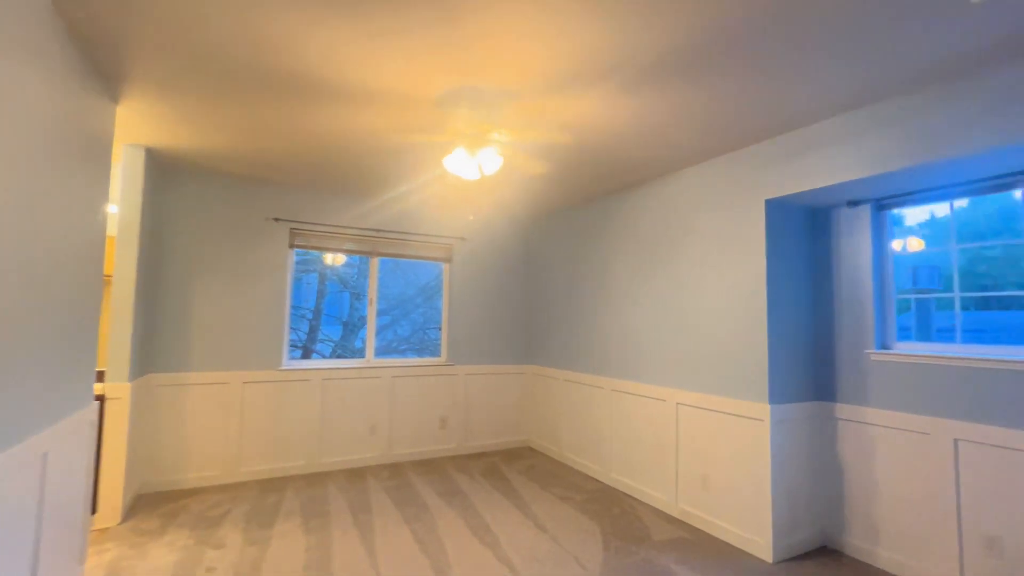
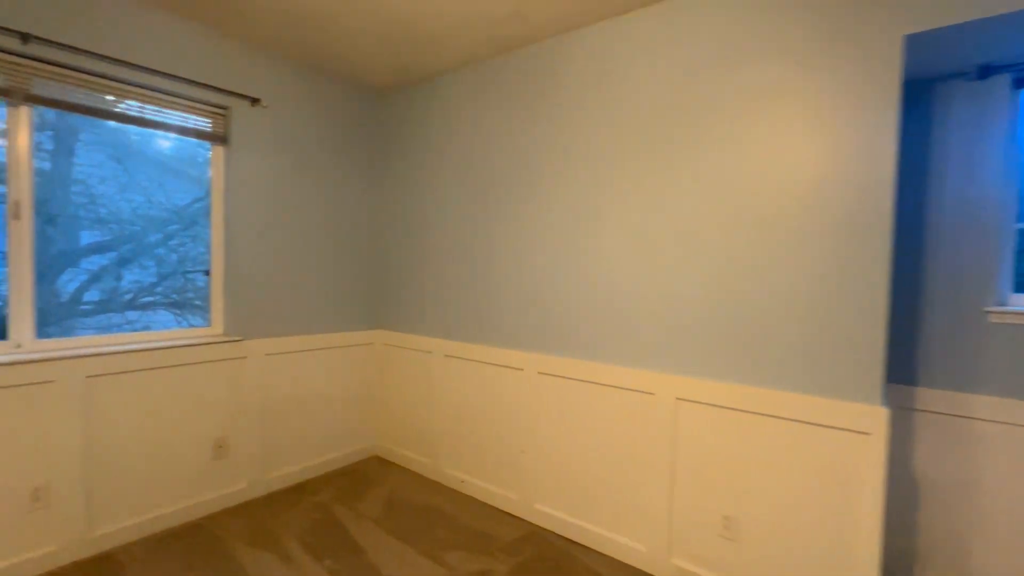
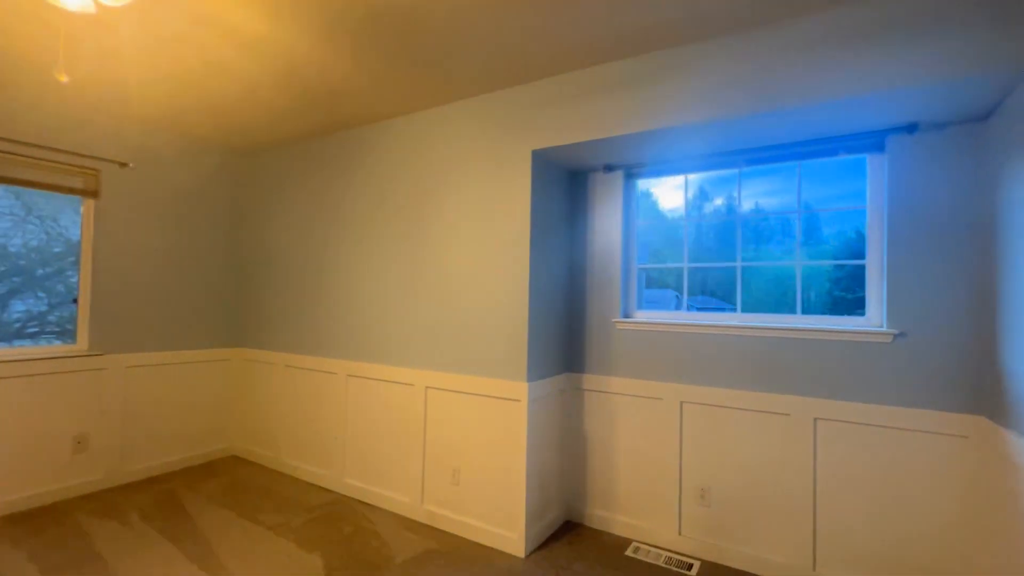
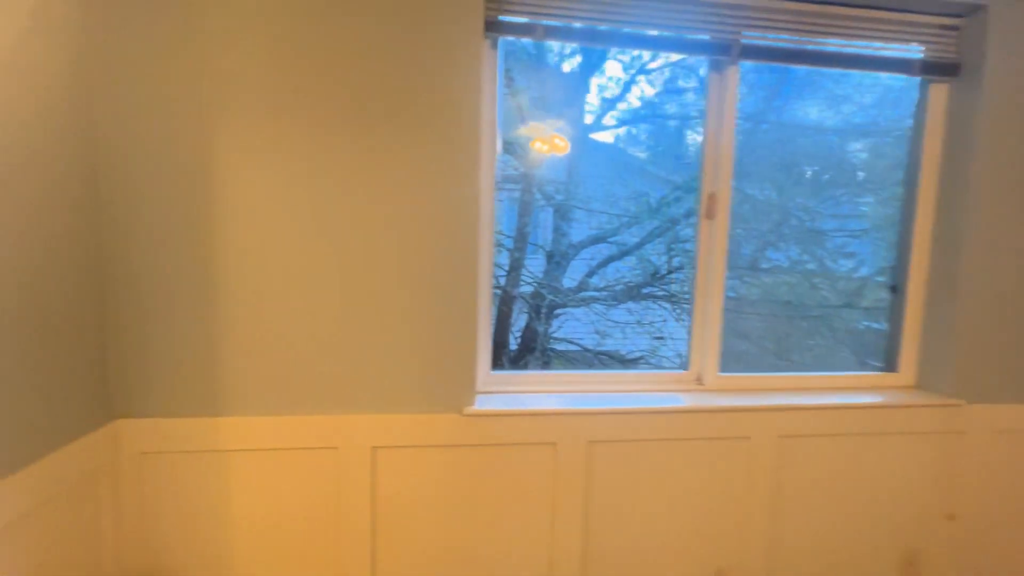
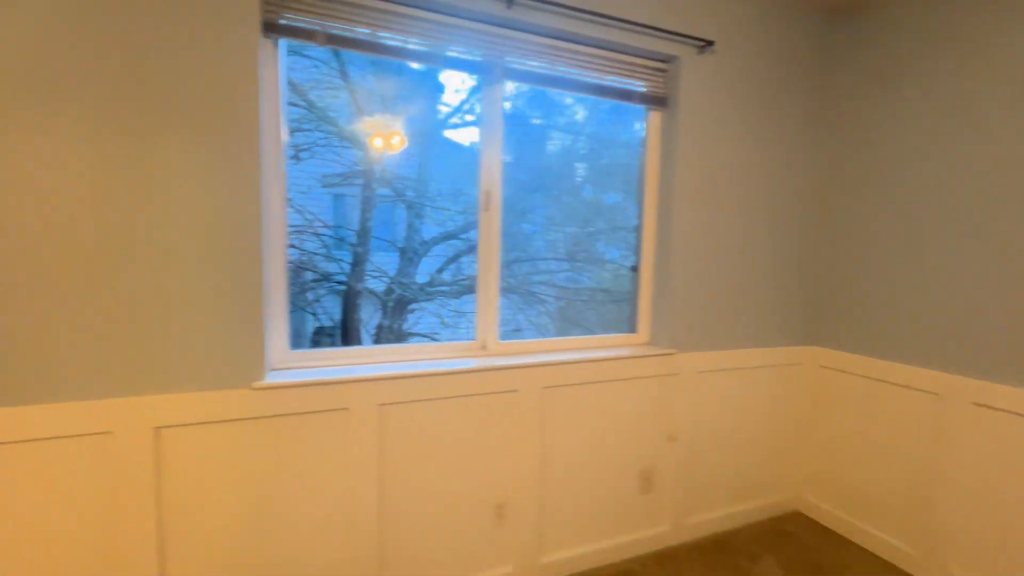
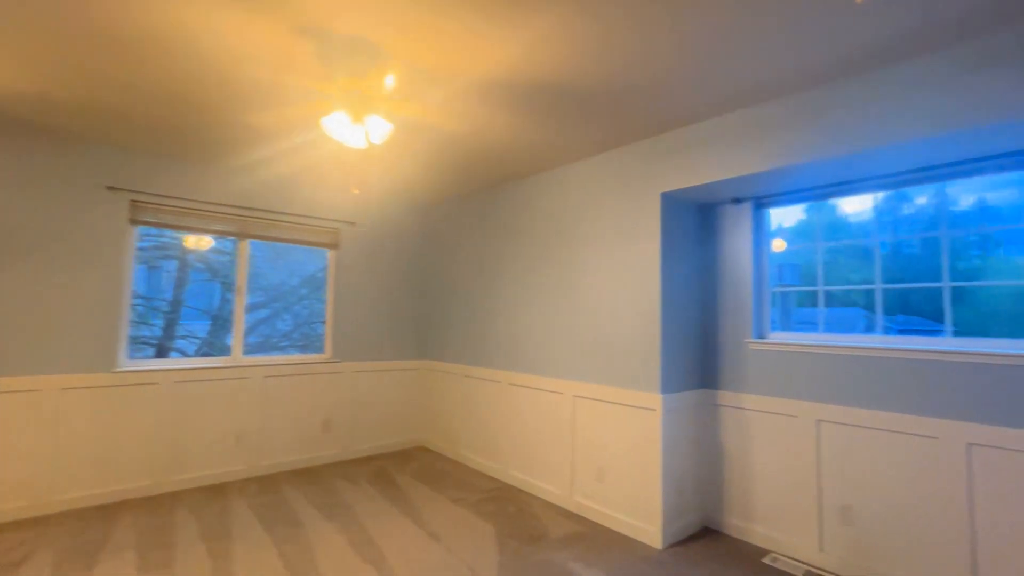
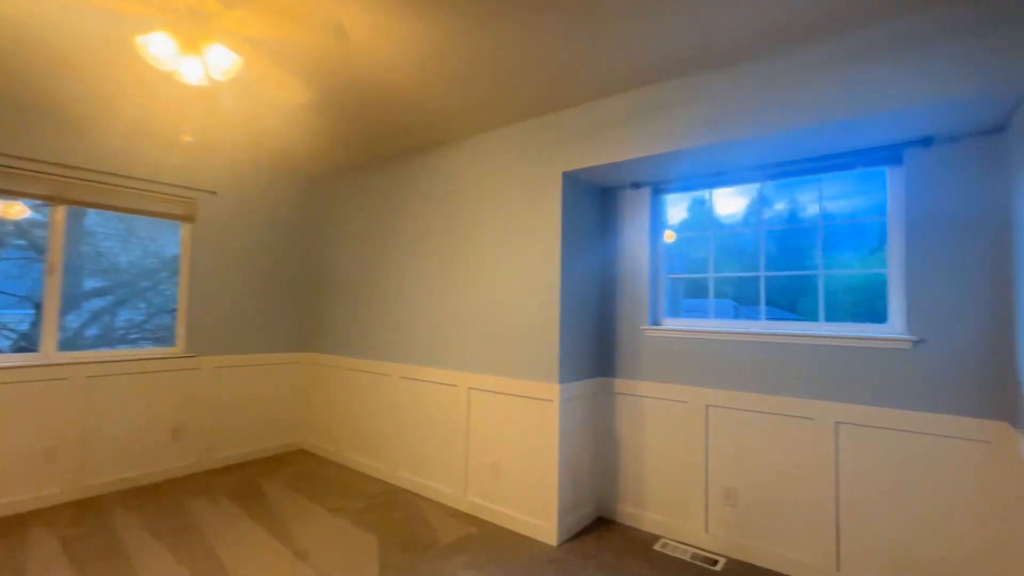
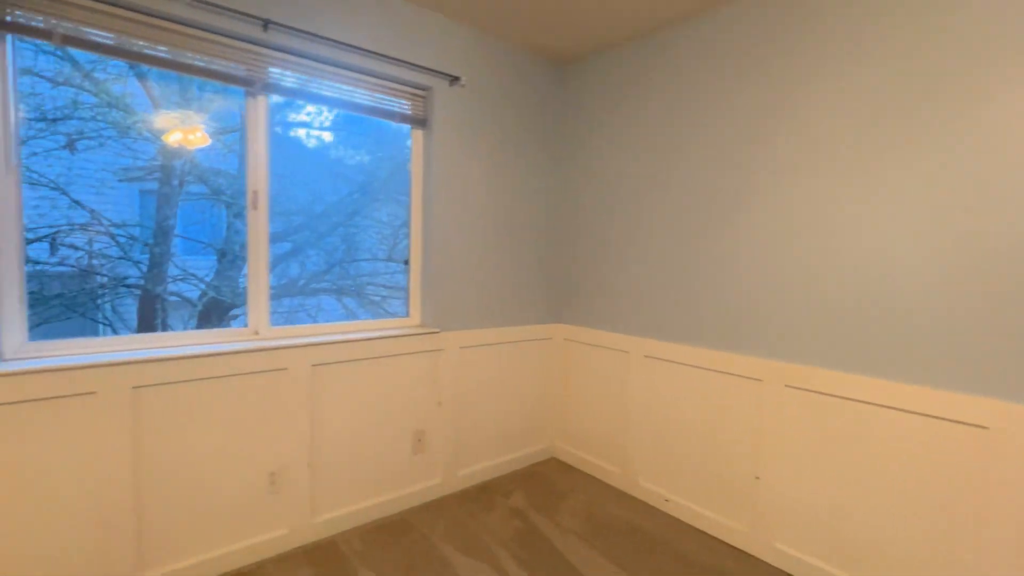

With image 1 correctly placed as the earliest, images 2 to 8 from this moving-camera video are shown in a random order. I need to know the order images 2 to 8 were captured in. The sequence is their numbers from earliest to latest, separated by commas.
6, 7, 3, 2, 8, 5, 4
